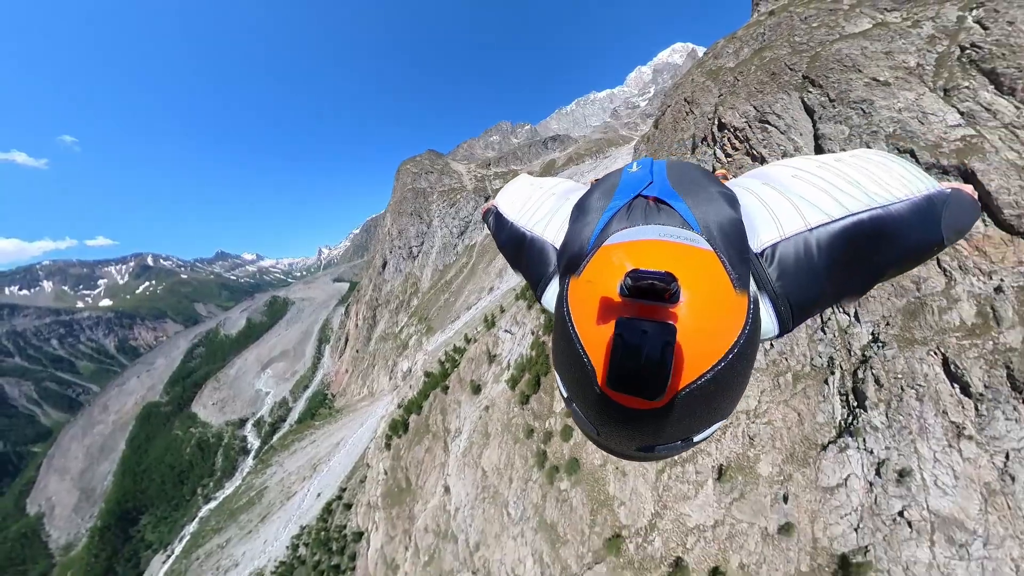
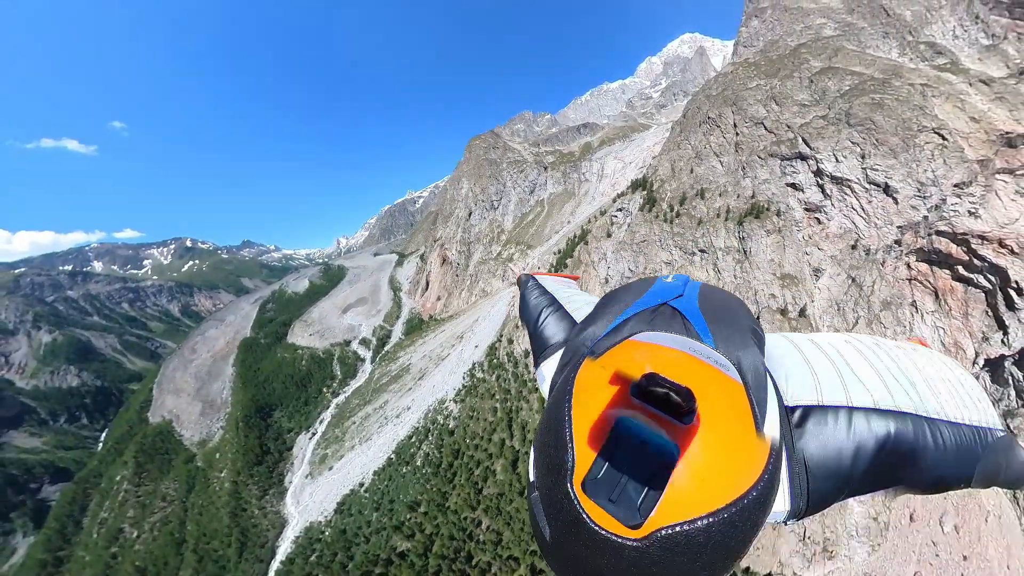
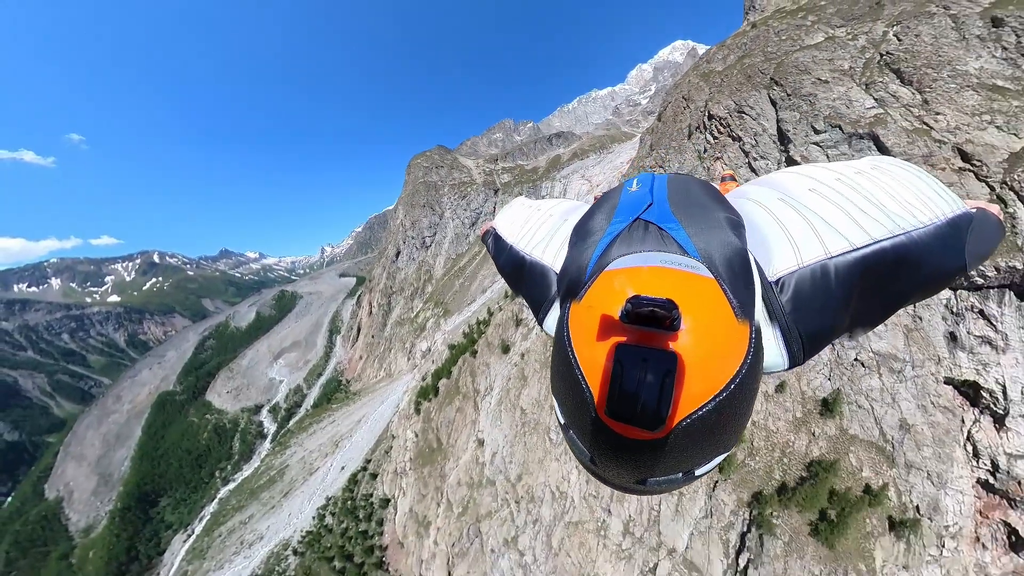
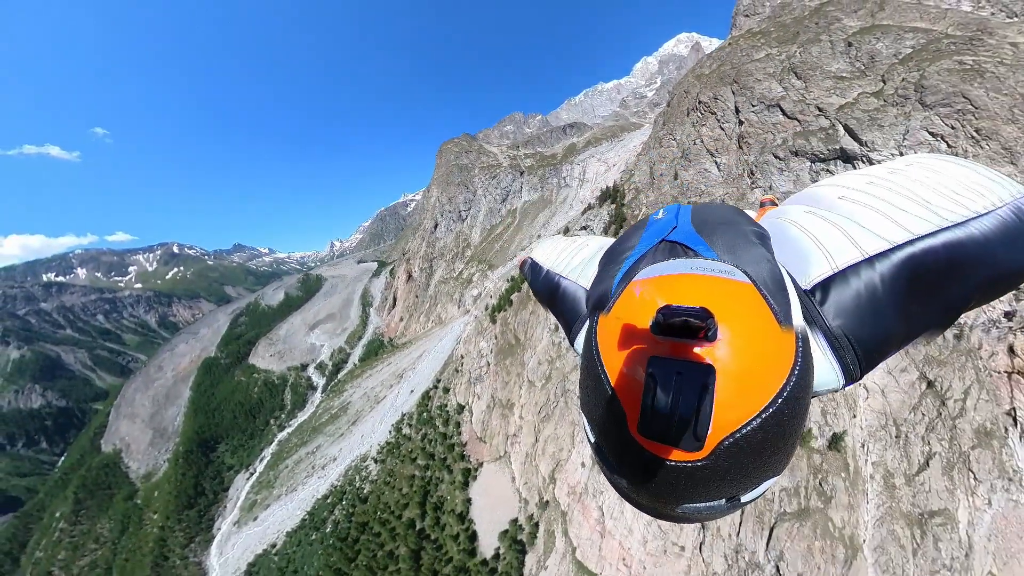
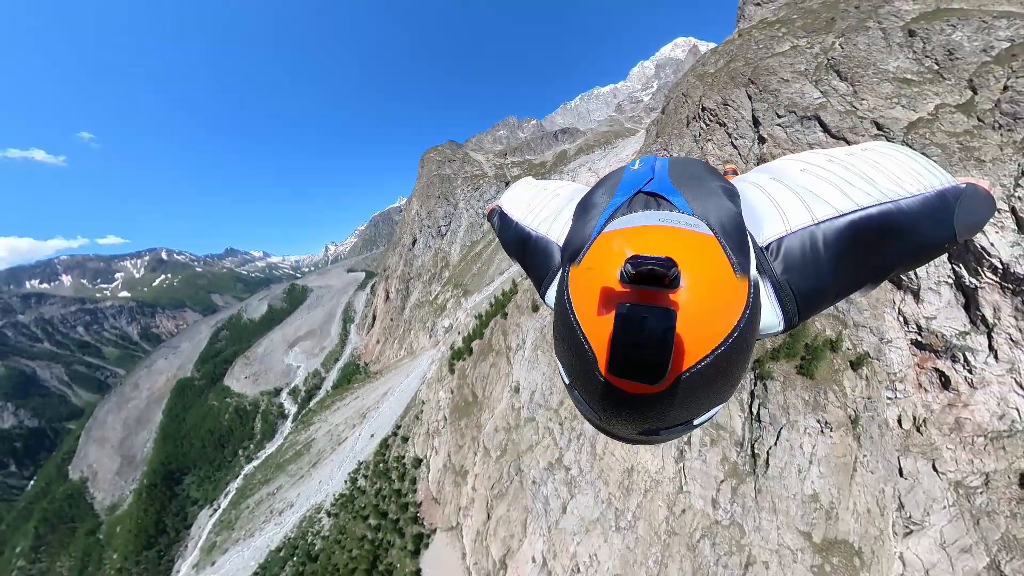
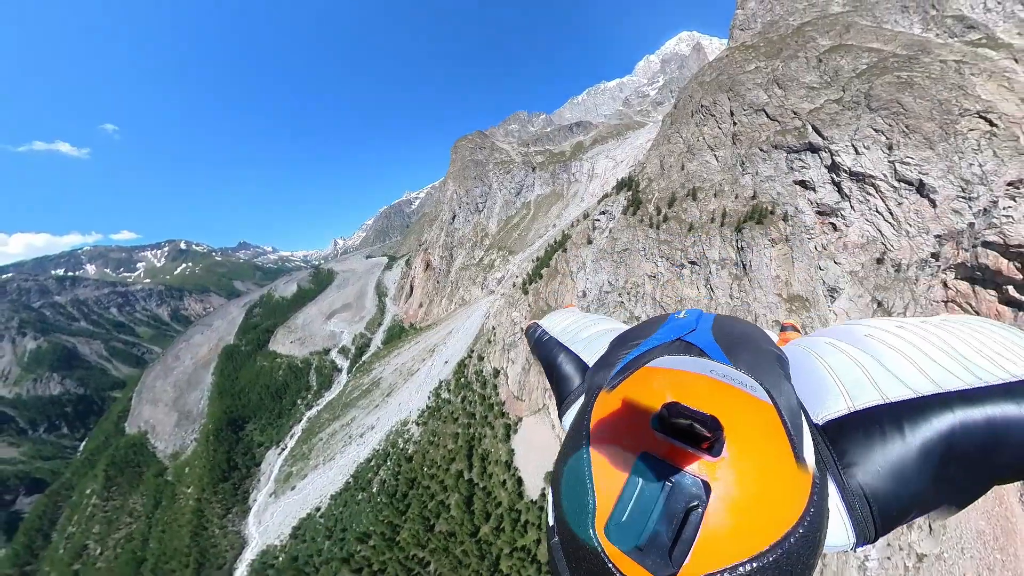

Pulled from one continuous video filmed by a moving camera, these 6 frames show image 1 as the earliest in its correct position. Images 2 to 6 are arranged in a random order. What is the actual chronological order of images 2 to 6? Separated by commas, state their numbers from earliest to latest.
3, 5, 4, 6, 2
